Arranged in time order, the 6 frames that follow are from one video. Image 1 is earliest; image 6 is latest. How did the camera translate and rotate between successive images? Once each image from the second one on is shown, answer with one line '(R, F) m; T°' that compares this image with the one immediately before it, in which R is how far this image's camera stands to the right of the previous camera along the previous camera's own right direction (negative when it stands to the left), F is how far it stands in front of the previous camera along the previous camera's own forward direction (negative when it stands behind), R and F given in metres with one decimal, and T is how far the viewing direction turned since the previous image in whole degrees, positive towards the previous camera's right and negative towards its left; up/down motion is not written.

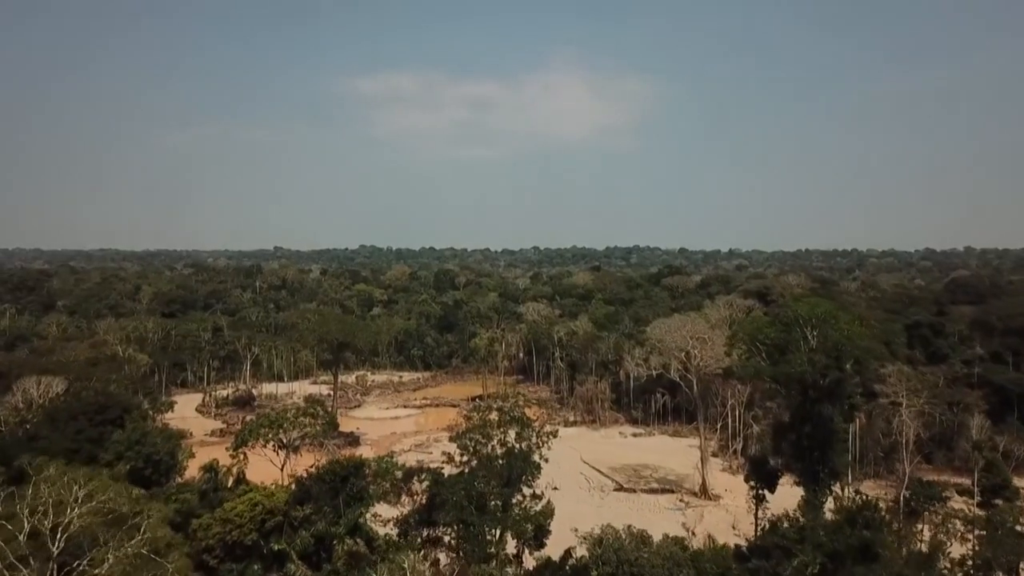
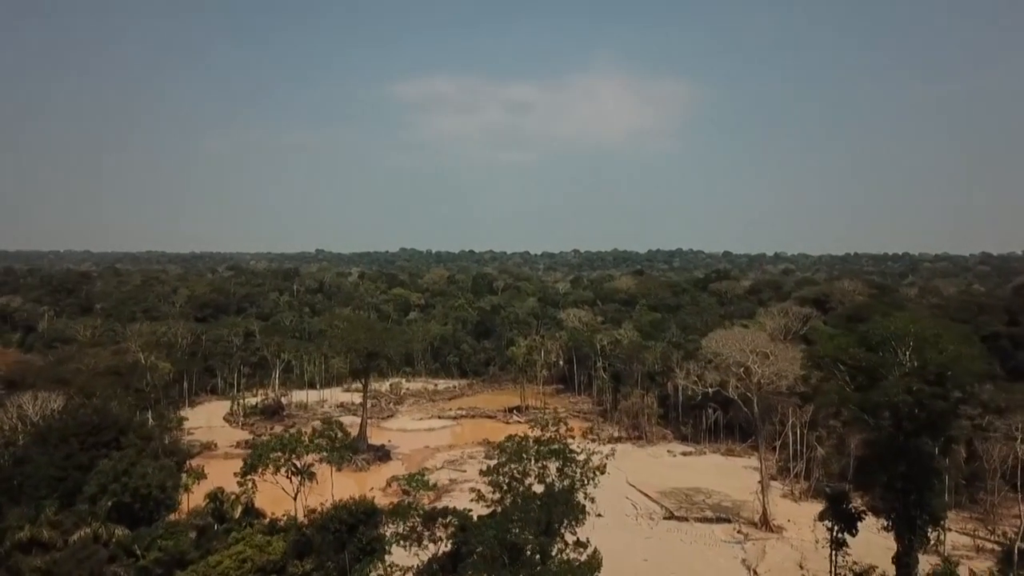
(0.0, +2.9) m; -3°
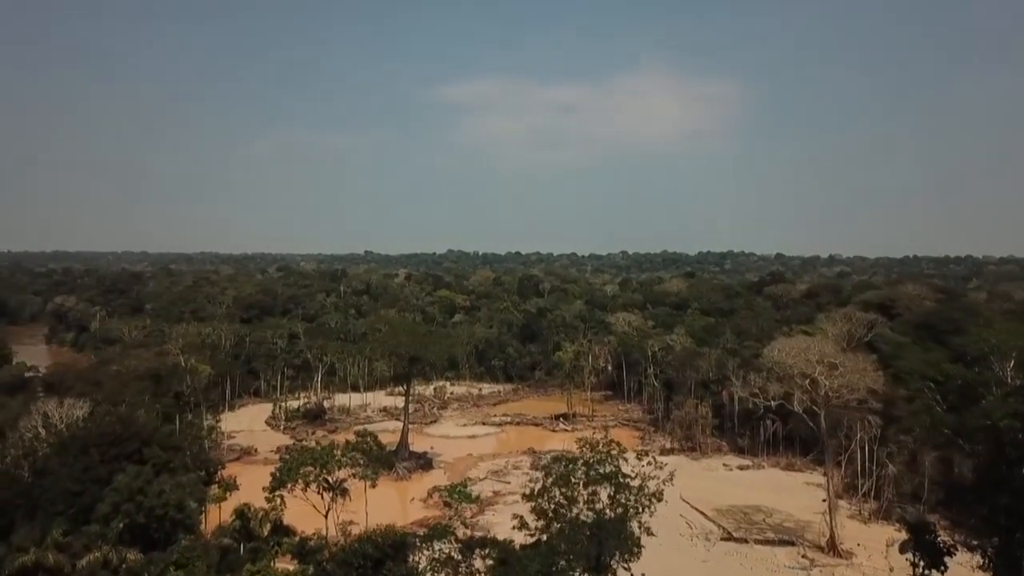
(0.0, +1.7) m; -3°
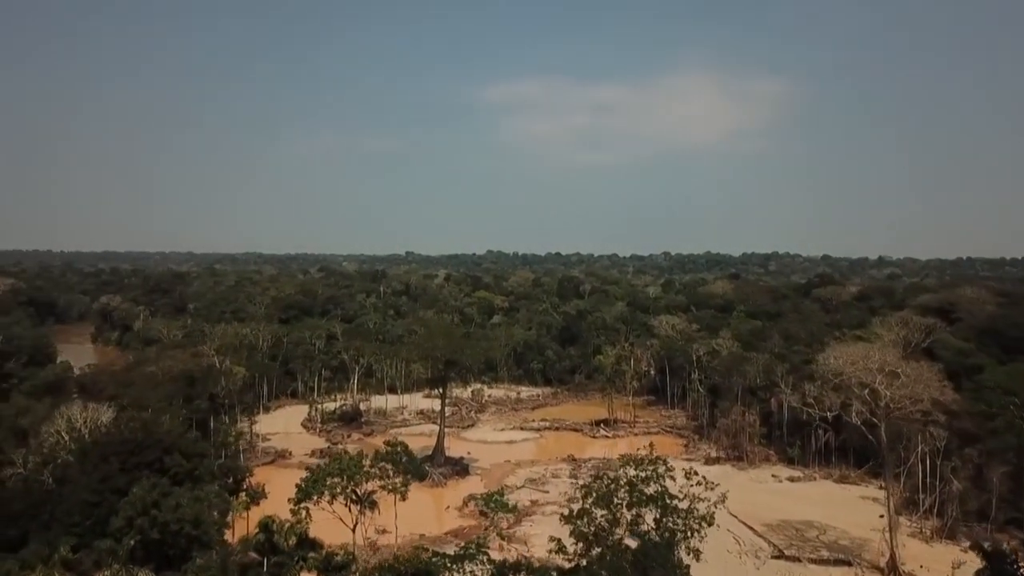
(0.0, +1.3) m; -3°
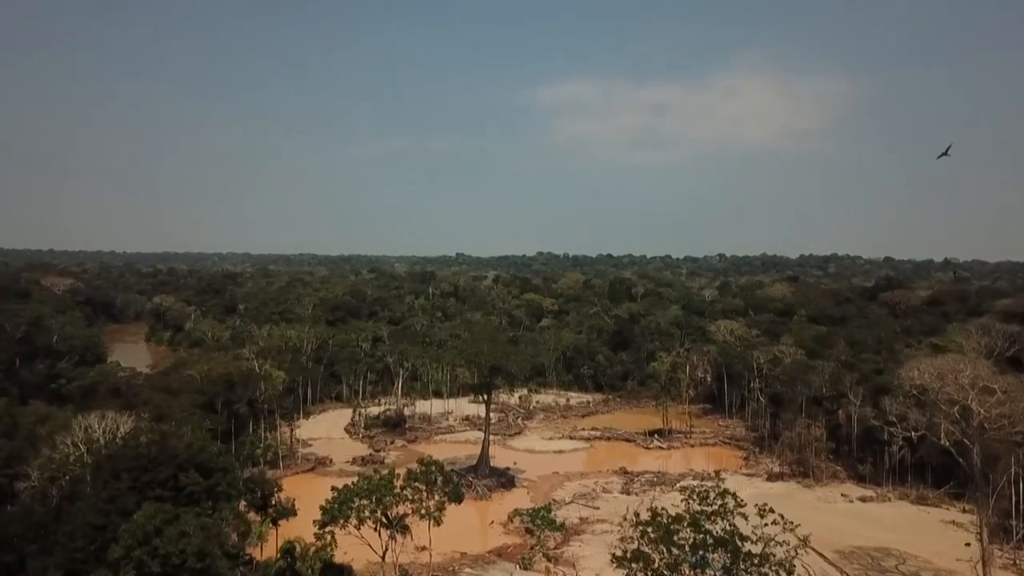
(+0.1, +2.0) m; -4°
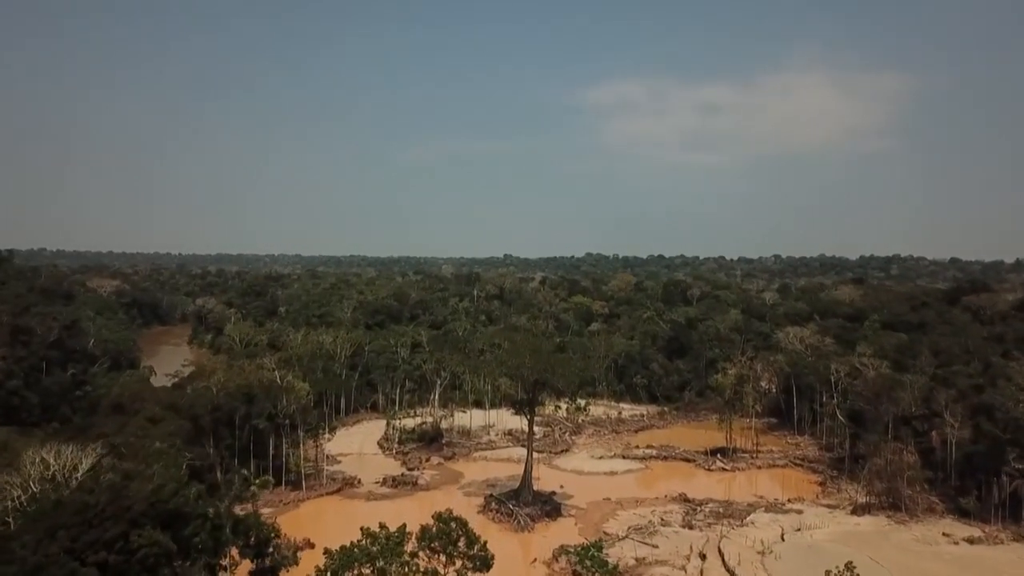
(+0.1, +4.1) m; -3°
